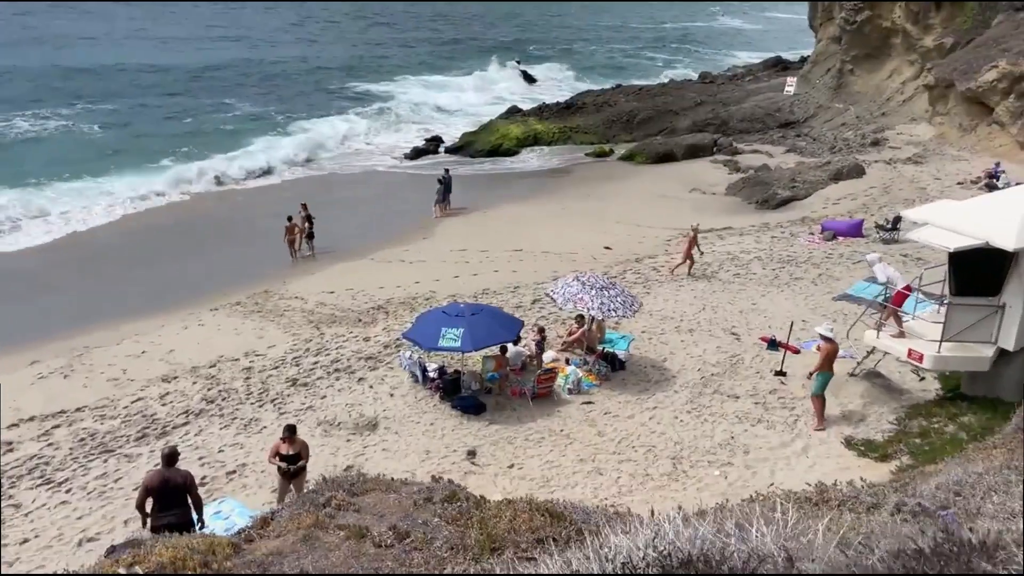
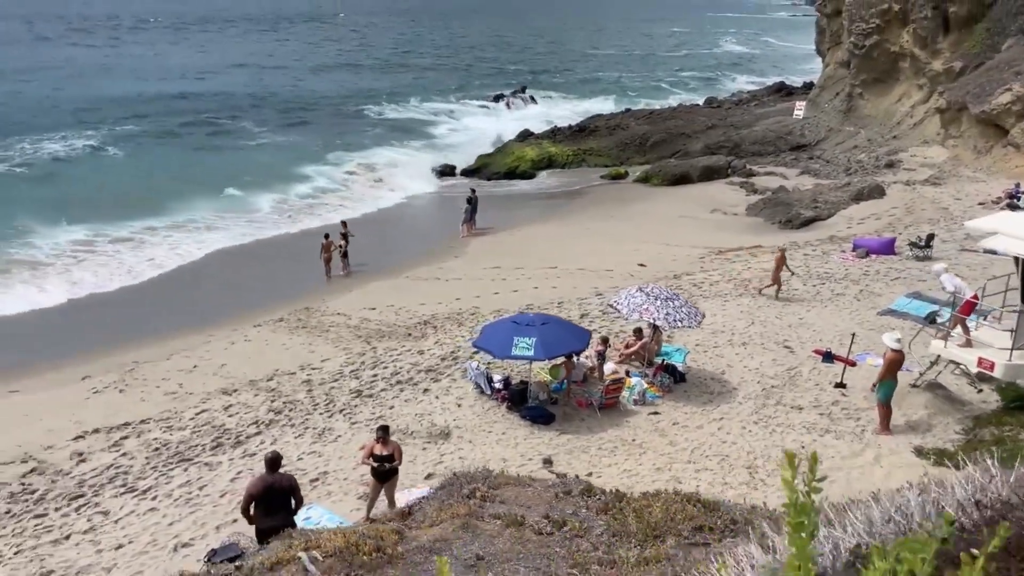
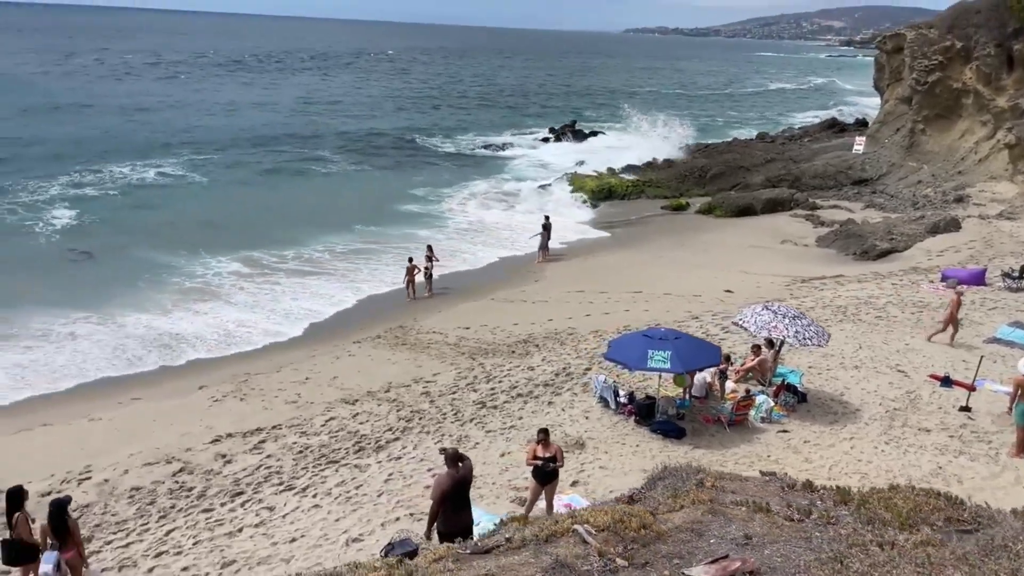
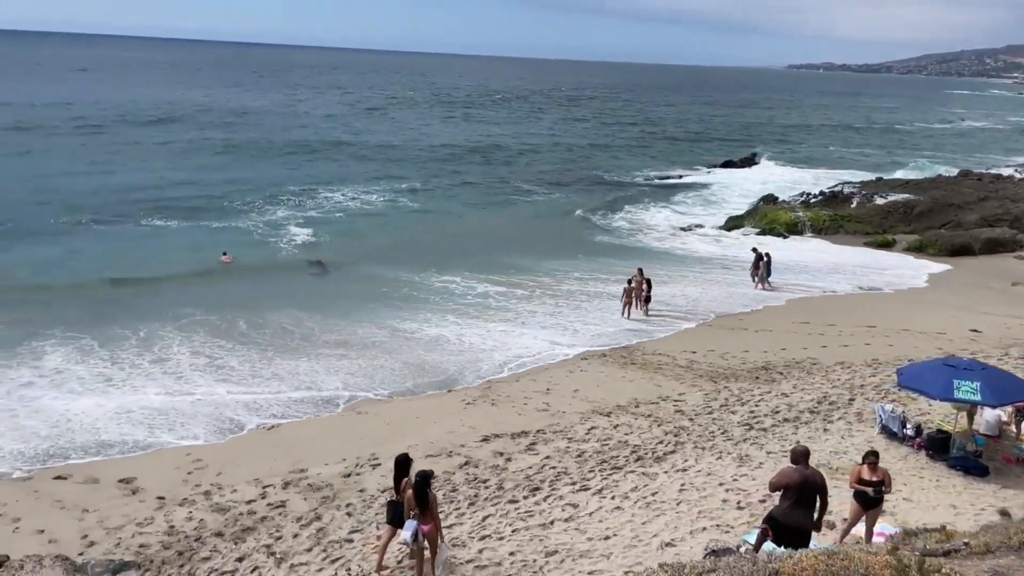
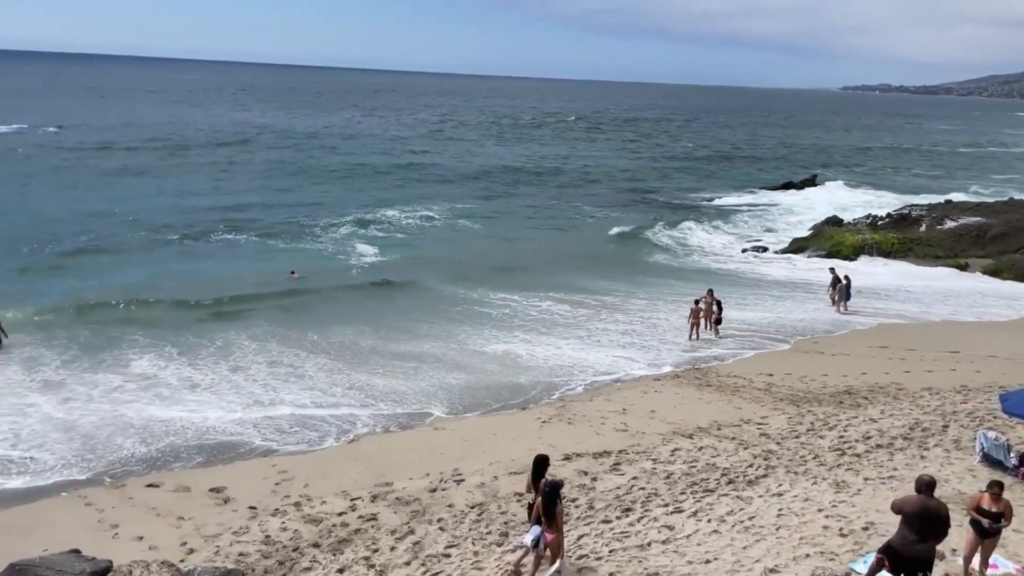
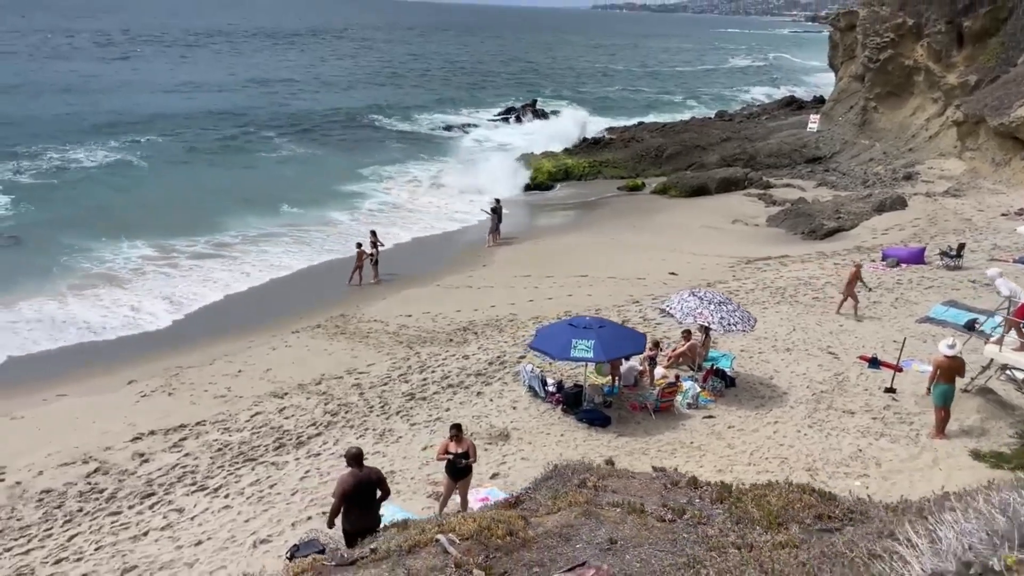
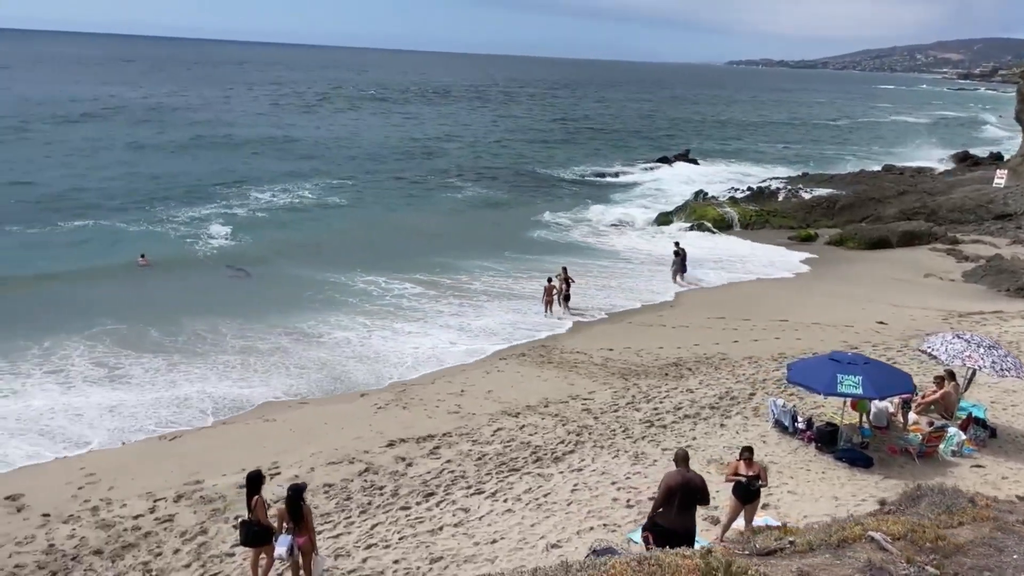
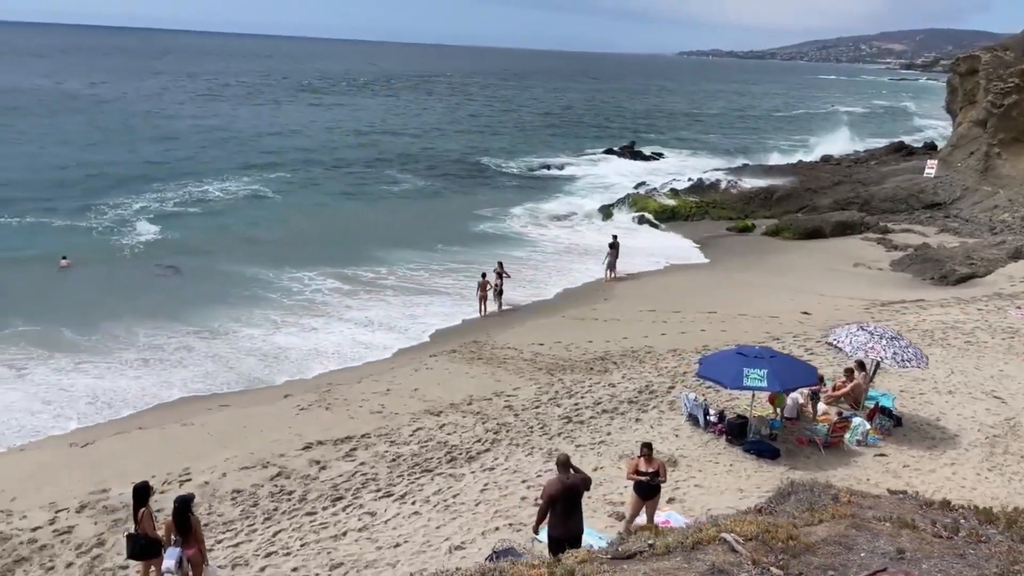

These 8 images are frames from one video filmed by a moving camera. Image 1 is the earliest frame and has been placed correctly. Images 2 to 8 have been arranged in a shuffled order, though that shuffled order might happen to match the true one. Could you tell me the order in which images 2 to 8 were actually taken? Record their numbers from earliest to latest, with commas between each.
2, 6, 3, 8, 7, 4, 5
